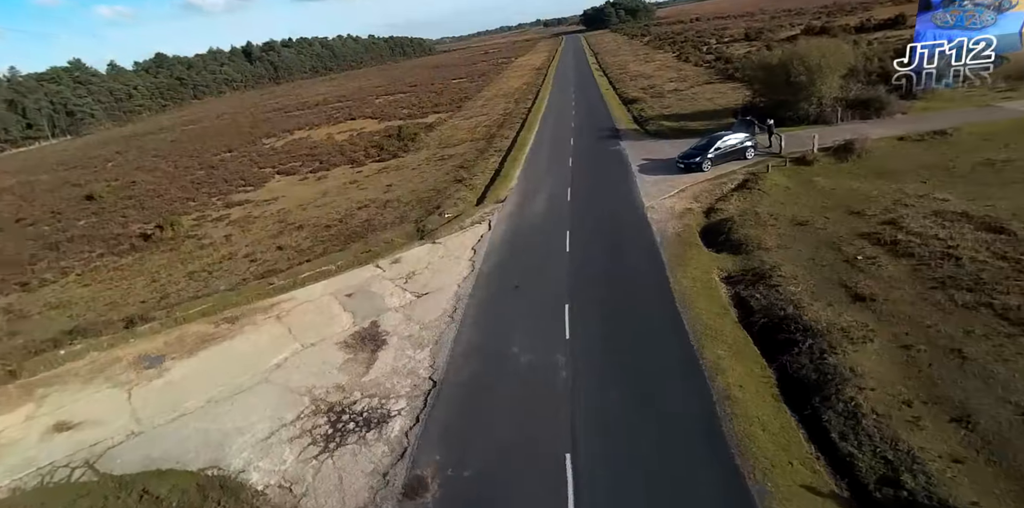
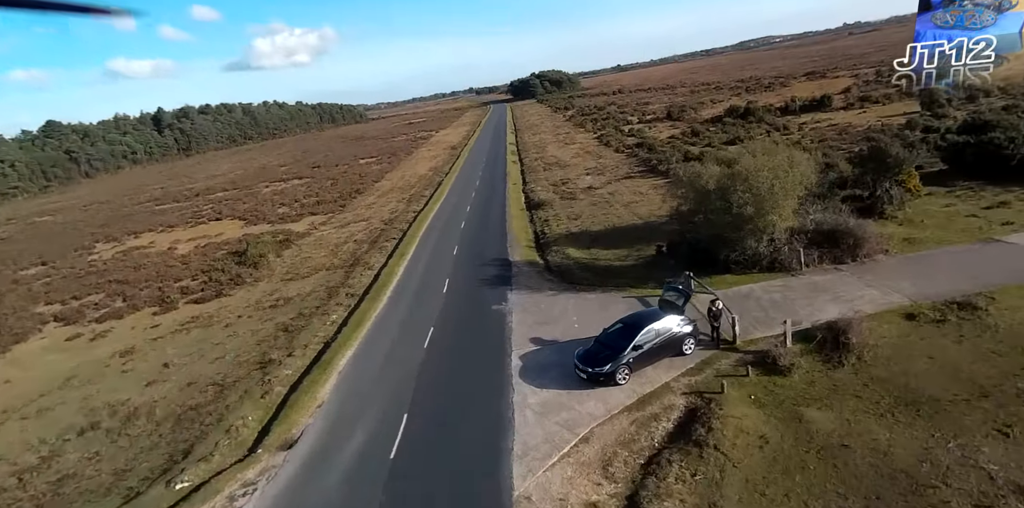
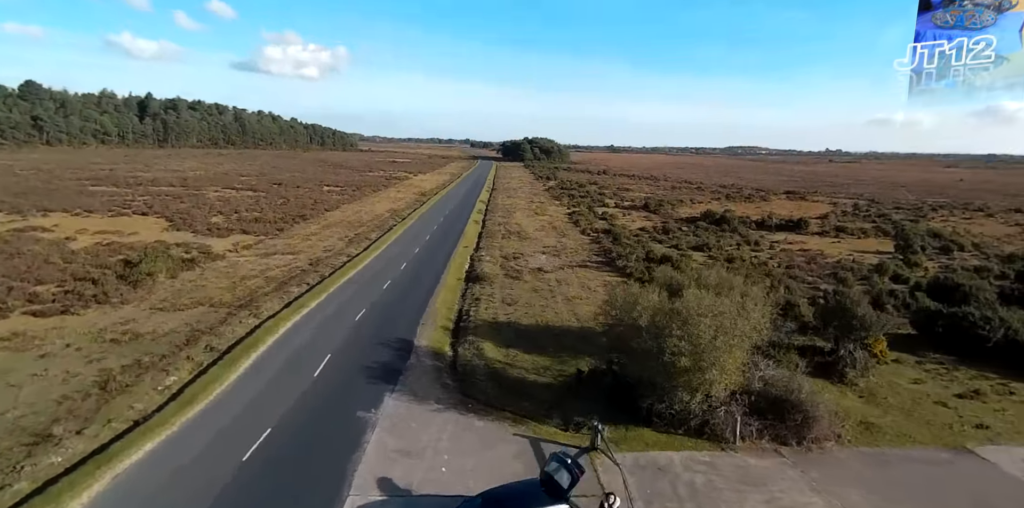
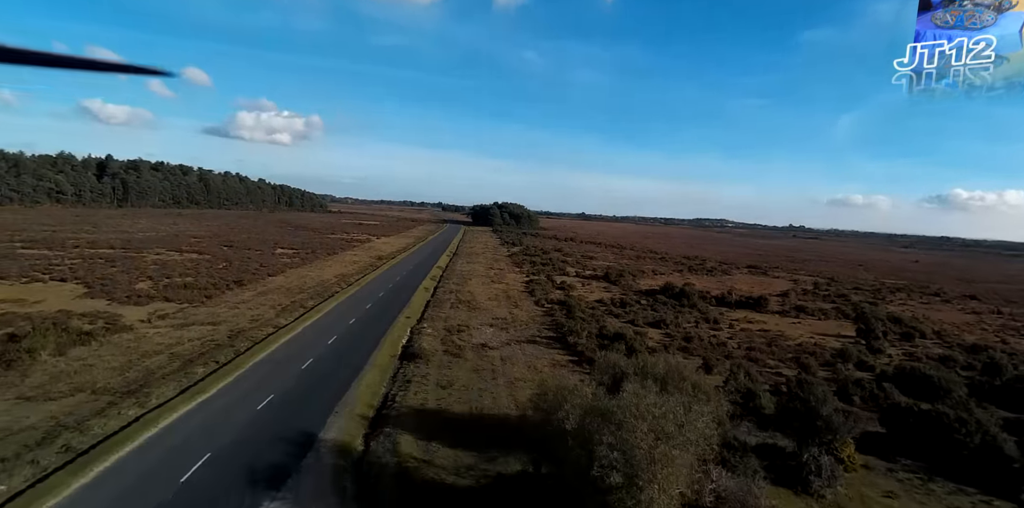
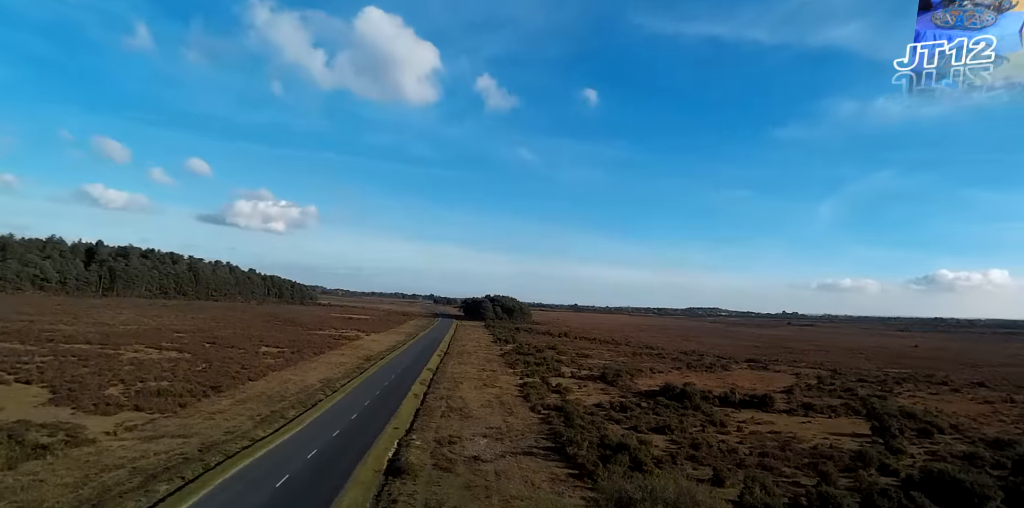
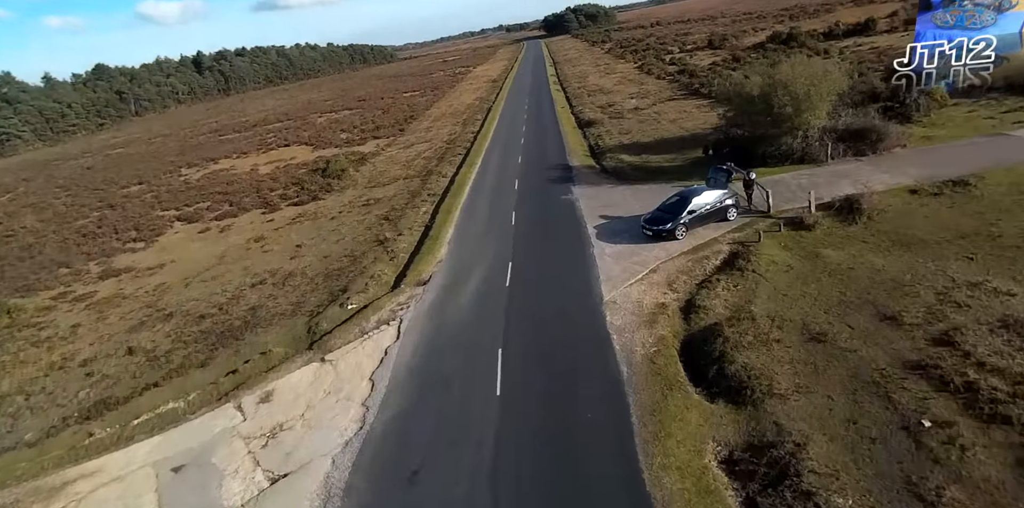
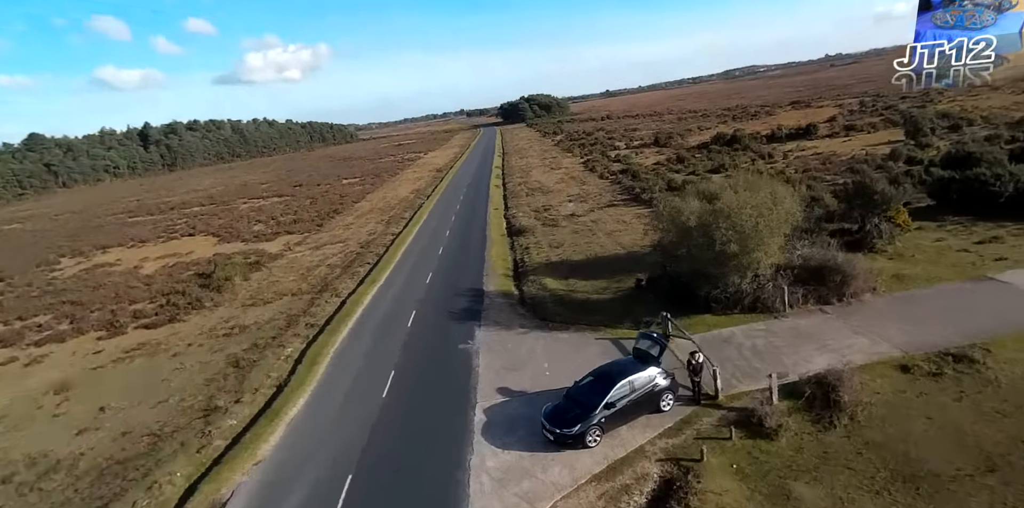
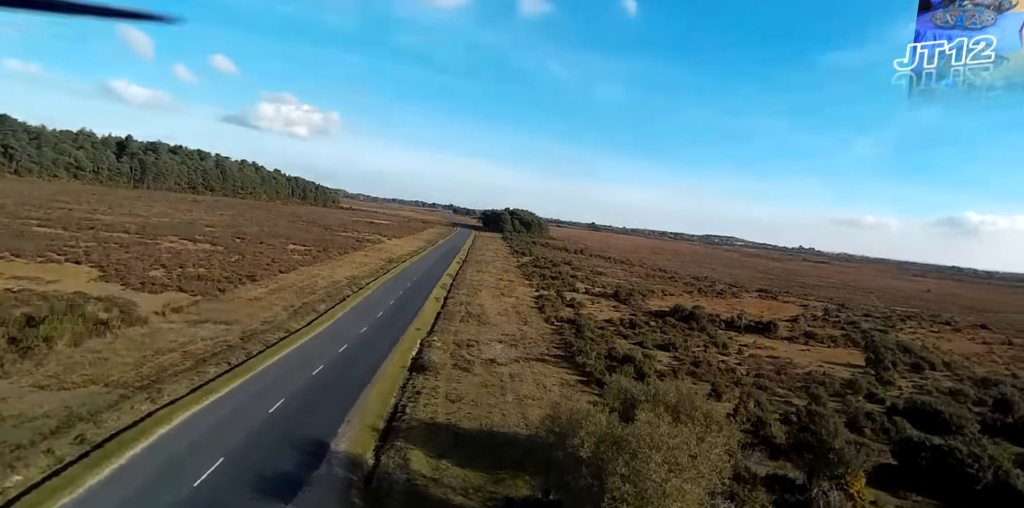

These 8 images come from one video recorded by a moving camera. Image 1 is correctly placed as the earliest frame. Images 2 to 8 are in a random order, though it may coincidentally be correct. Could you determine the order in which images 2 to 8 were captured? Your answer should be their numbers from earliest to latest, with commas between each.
6, 2, 7, 3, 8, 5, 4
